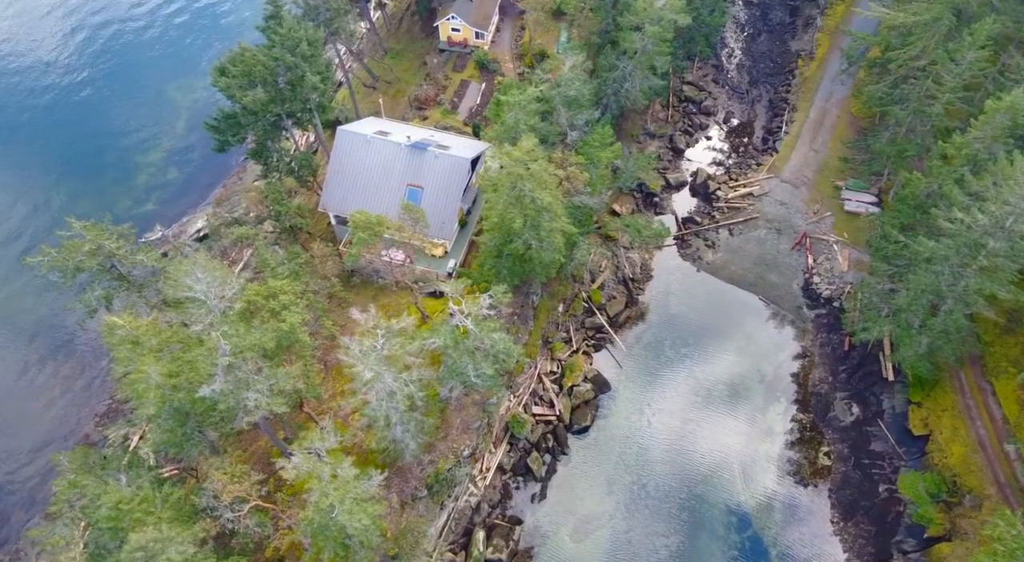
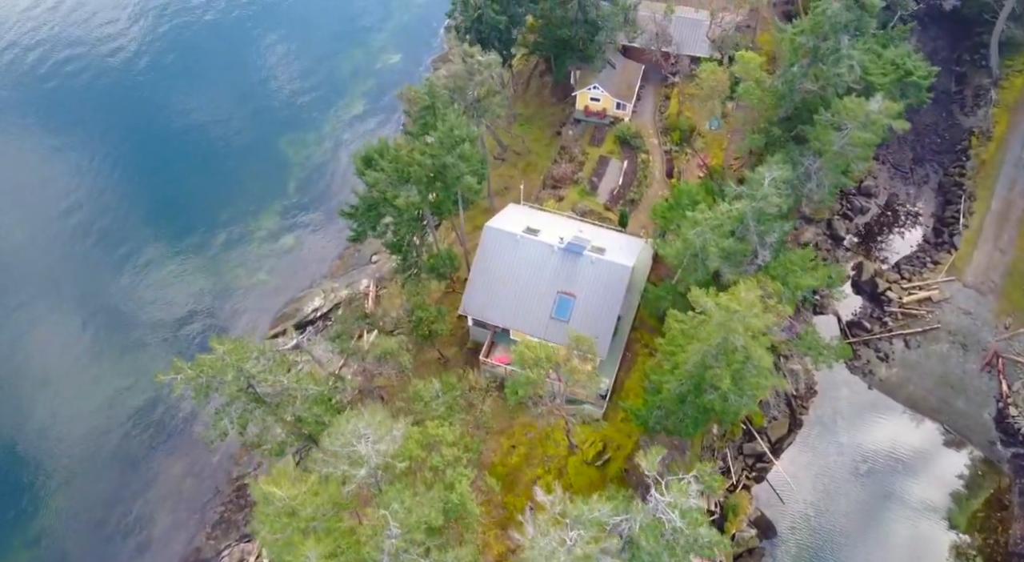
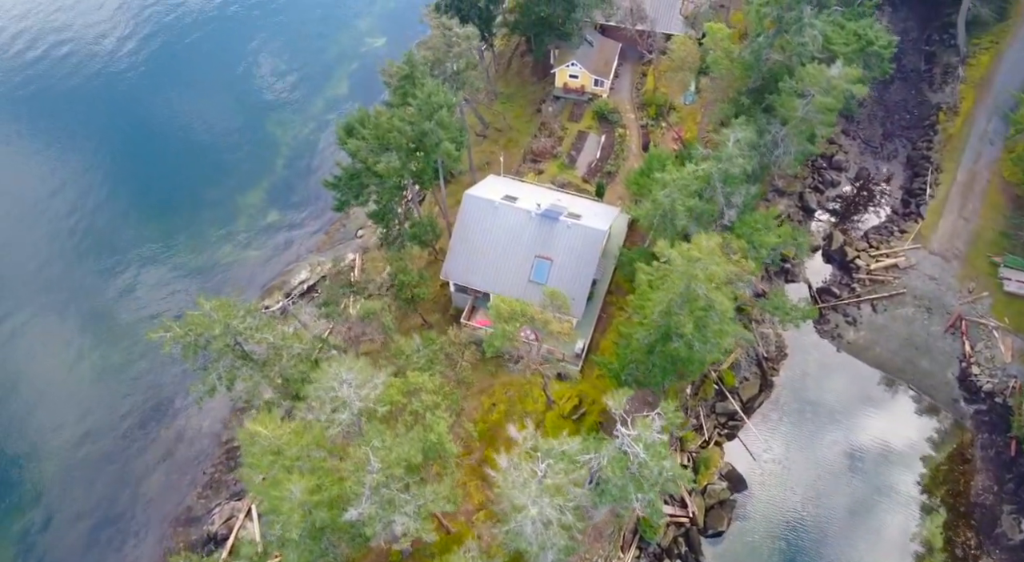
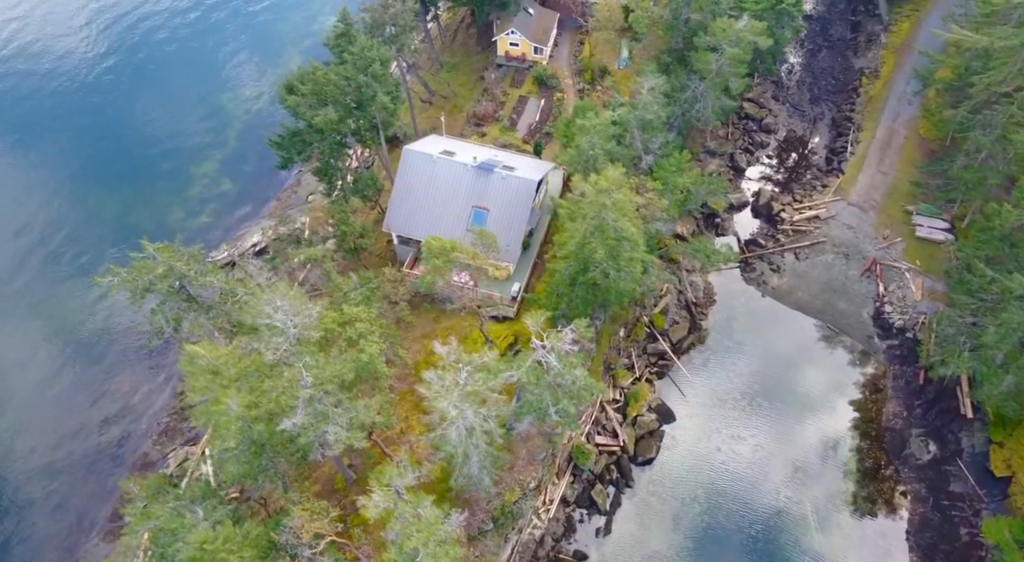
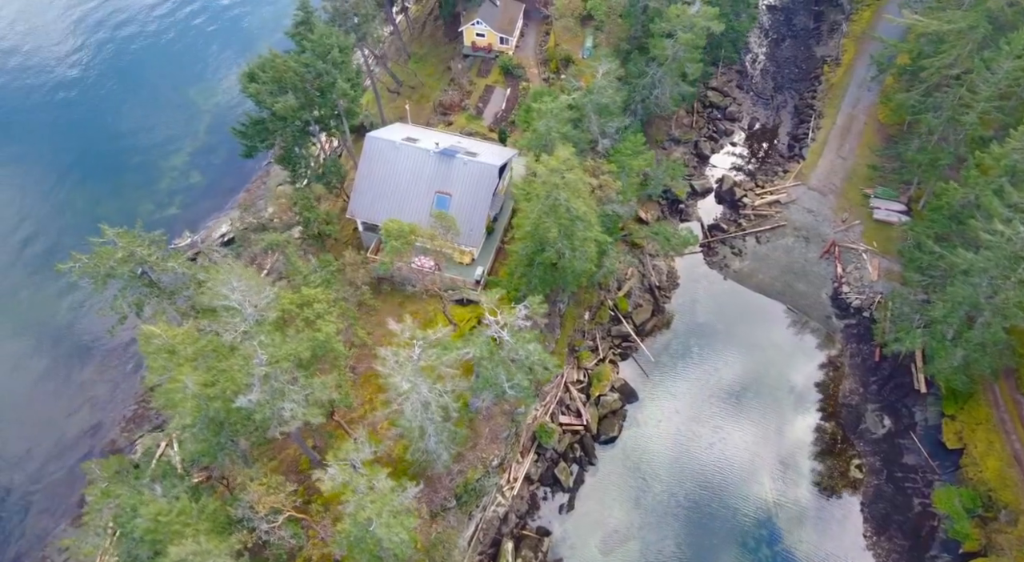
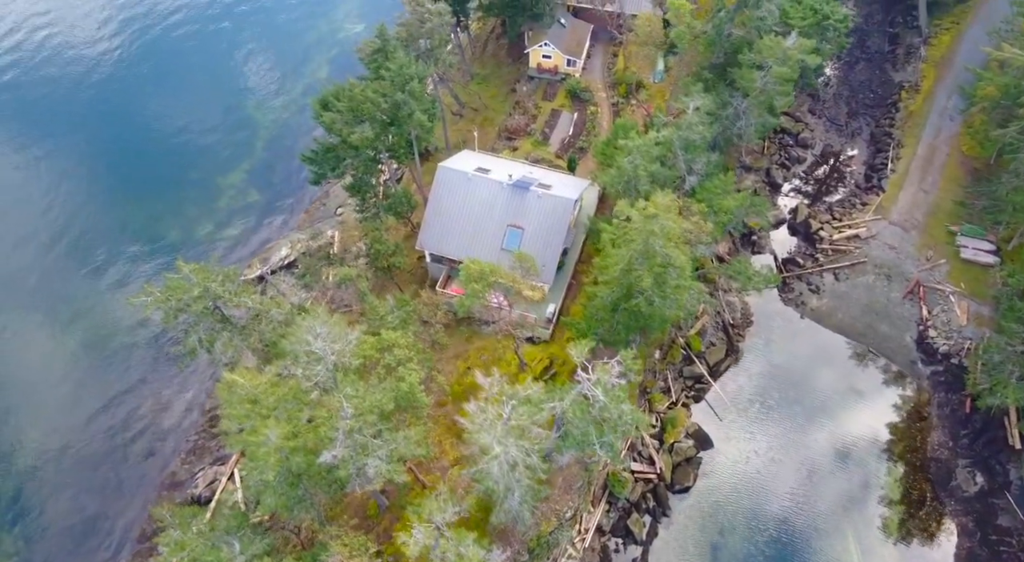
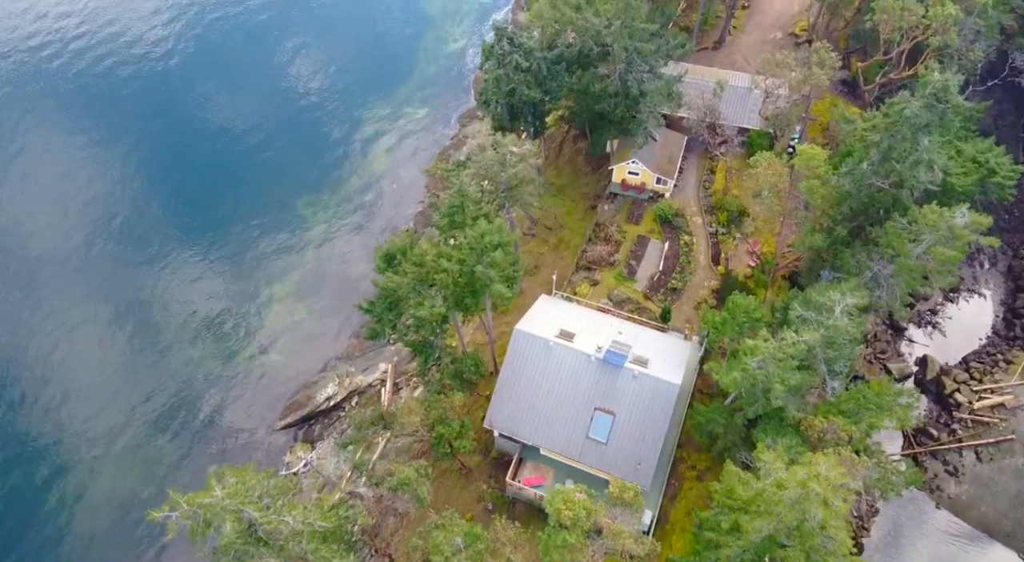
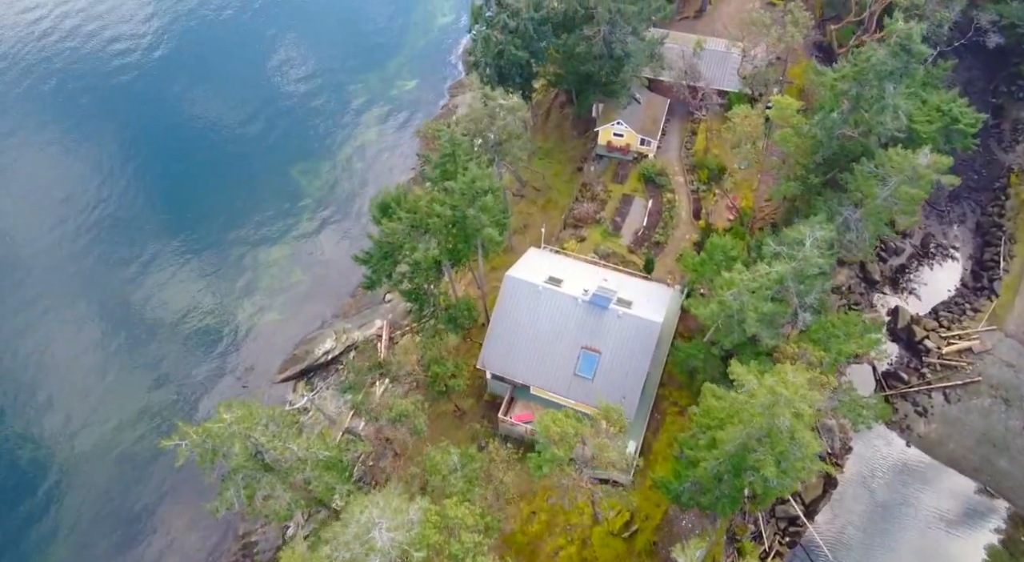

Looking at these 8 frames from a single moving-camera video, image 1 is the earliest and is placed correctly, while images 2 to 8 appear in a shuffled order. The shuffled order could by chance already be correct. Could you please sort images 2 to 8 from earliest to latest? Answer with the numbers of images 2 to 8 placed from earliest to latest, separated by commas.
5, 4, 6, 3, 2, 8, 7
